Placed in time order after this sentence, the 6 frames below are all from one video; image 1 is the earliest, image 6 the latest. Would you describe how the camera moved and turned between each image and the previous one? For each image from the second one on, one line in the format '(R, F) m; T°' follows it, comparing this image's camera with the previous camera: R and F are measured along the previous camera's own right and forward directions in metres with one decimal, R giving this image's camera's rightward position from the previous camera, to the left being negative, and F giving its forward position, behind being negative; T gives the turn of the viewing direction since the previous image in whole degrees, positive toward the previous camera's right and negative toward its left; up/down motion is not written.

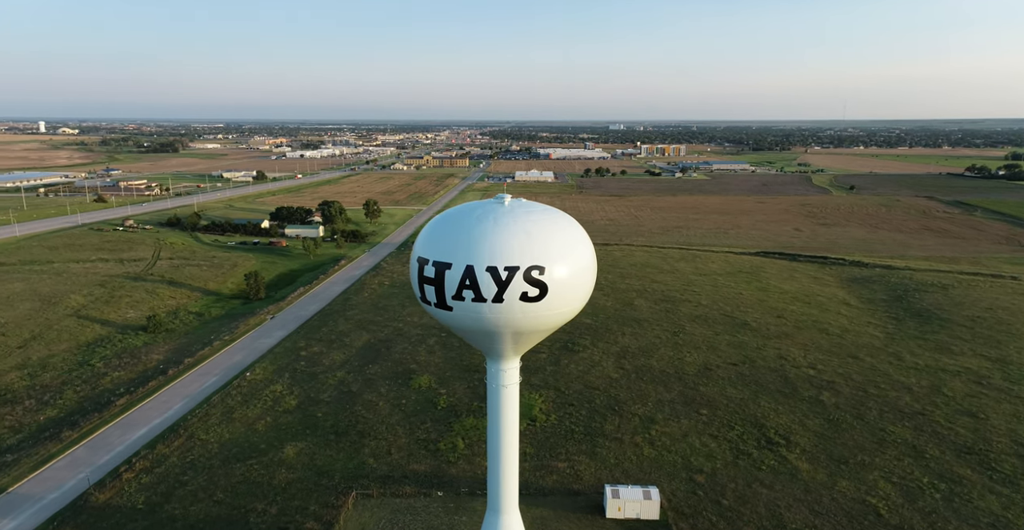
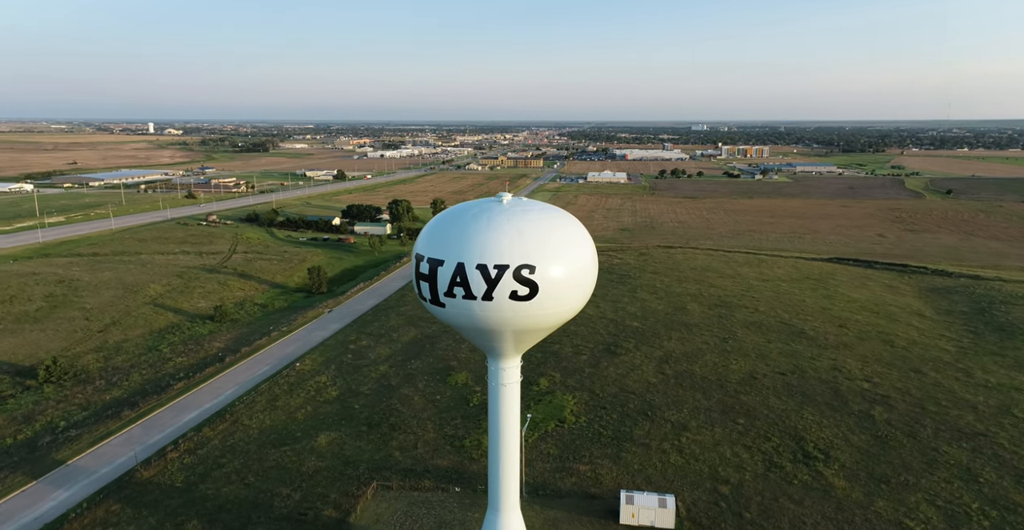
(+1.1, +0.1) m; -6°
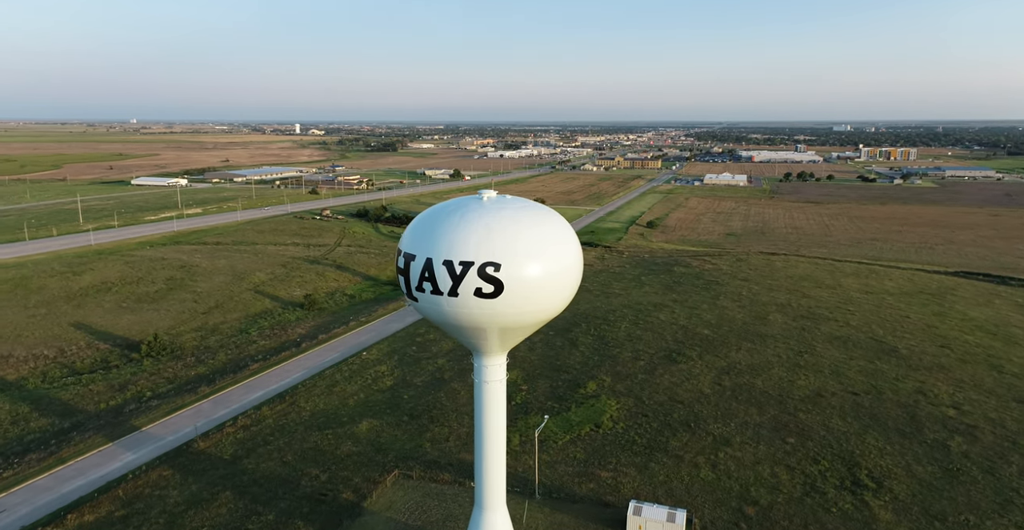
(+2.0, +0.2) m; -10°
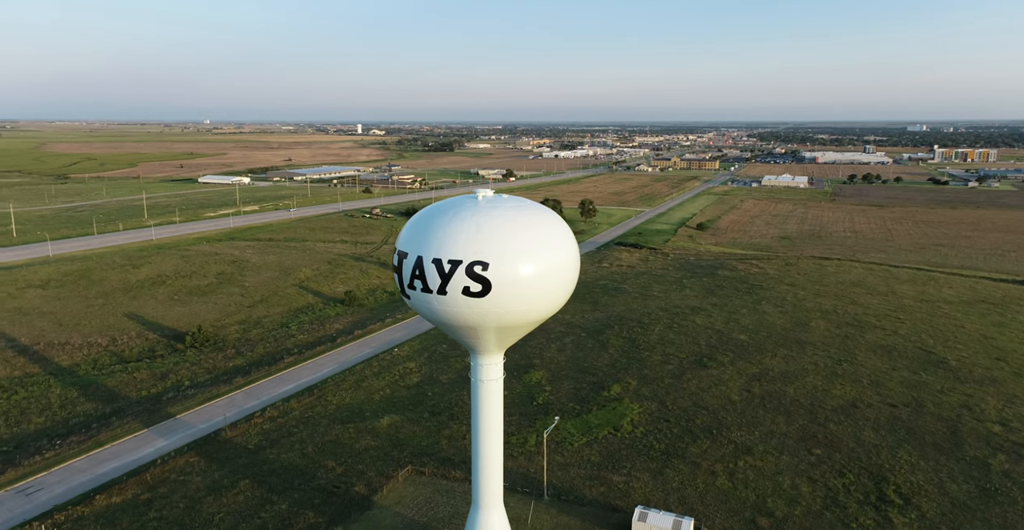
(+0.9, +0.1) m; -5°
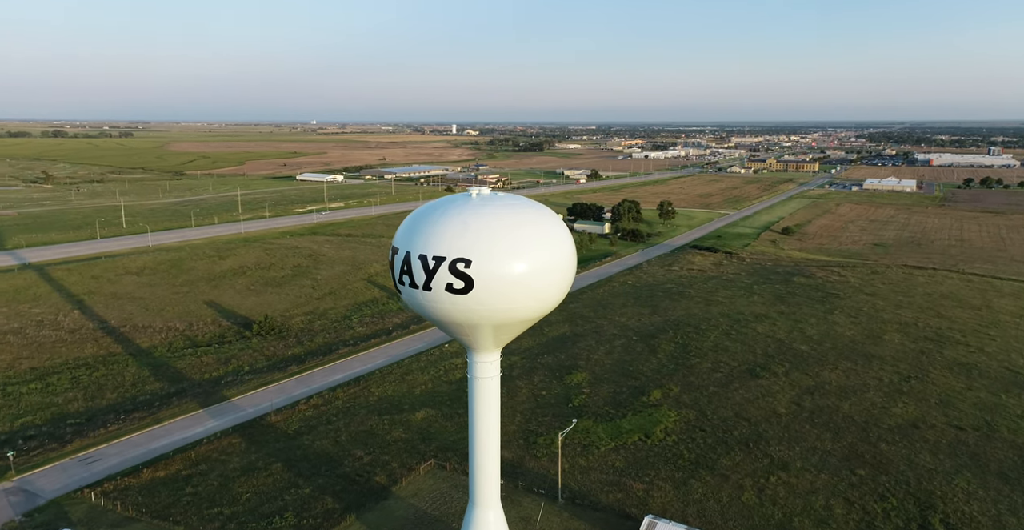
(+1.4, +0.1) m; -8°
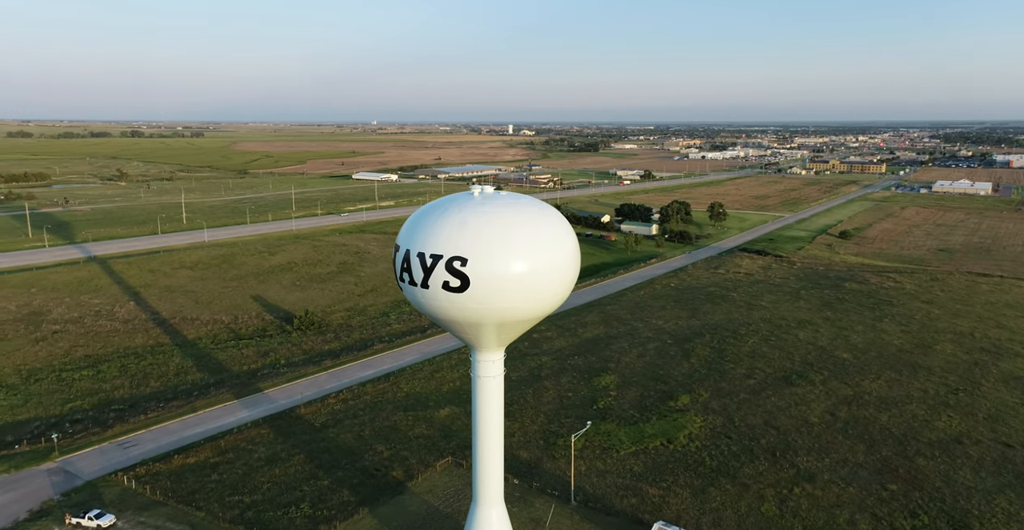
(+0.8, +0.1) m; -5°
